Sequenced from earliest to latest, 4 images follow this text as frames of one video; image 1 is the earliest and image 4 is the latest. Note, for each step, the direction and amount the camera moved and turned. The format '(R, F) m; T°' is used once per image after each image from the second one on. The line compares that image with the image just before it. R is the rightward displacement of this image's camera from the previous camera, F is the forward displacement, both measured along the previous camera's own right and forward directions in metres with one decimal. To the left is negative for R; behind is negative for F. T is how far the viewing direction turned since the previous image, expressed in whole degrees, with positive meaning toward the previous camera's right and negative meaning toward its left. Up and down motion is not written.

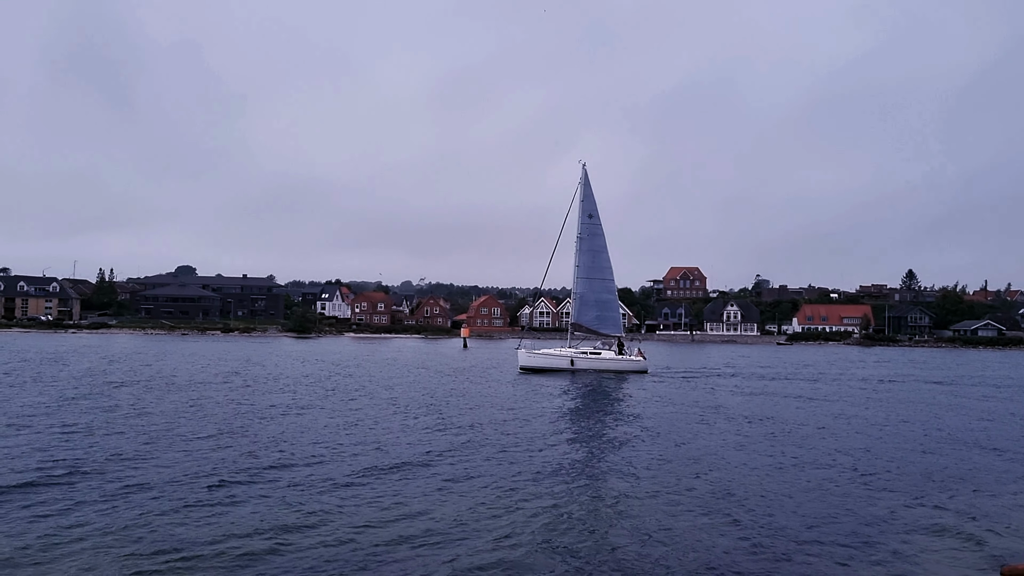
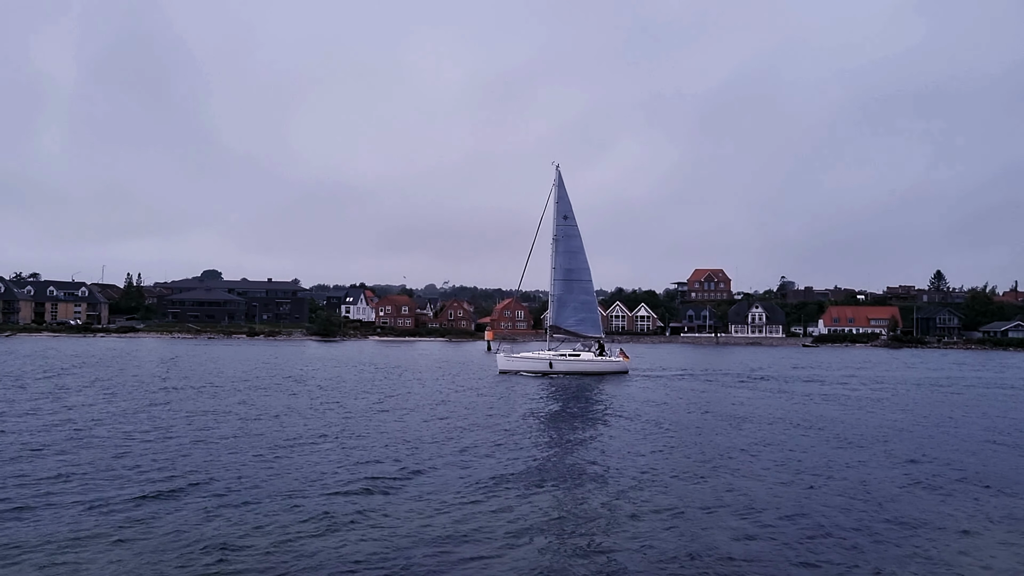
(-0.1, +0.4) m; -2°
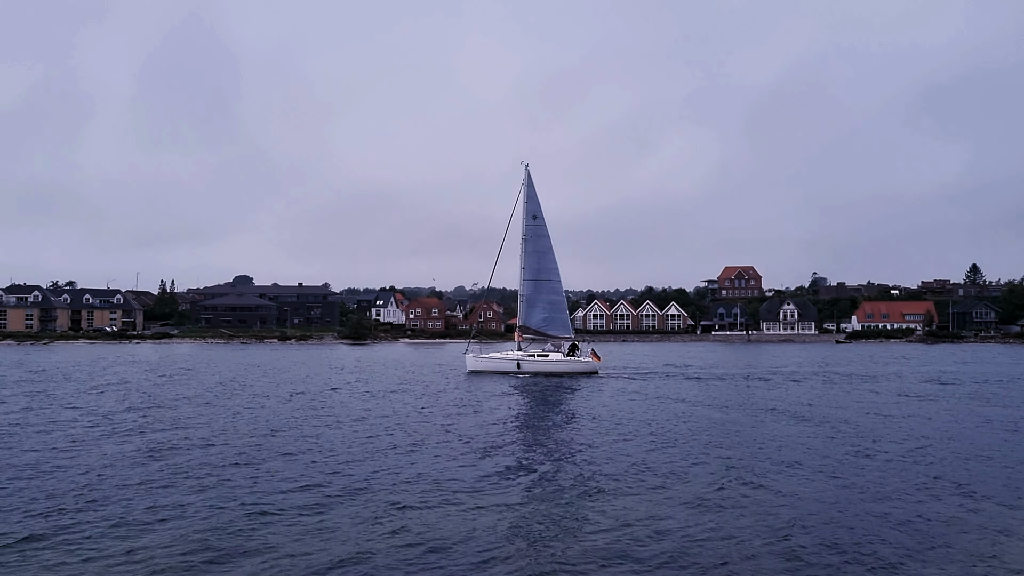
(-0.7, +1.4) m; -2°
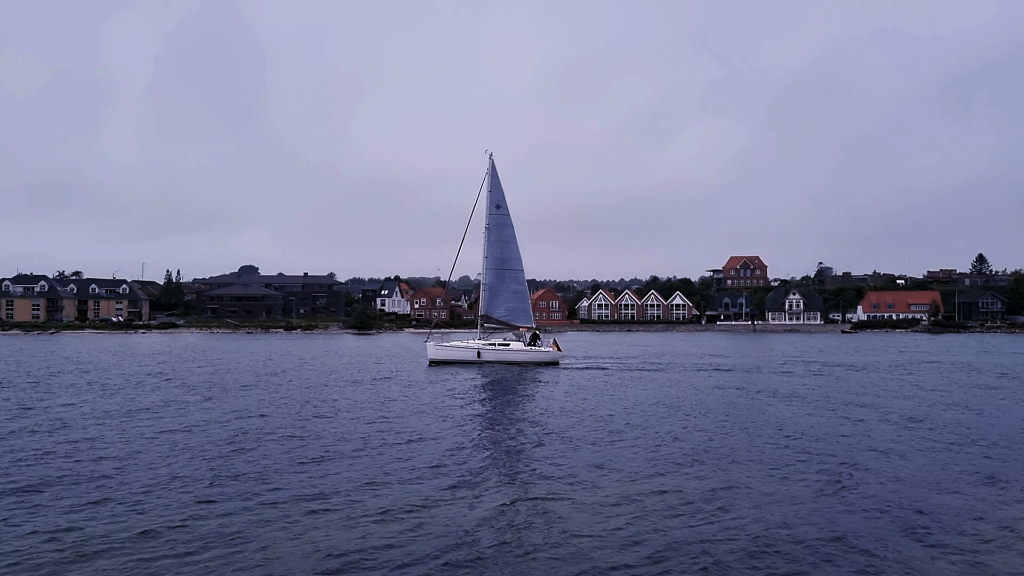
(+0.4, -0.5) m; 0°
